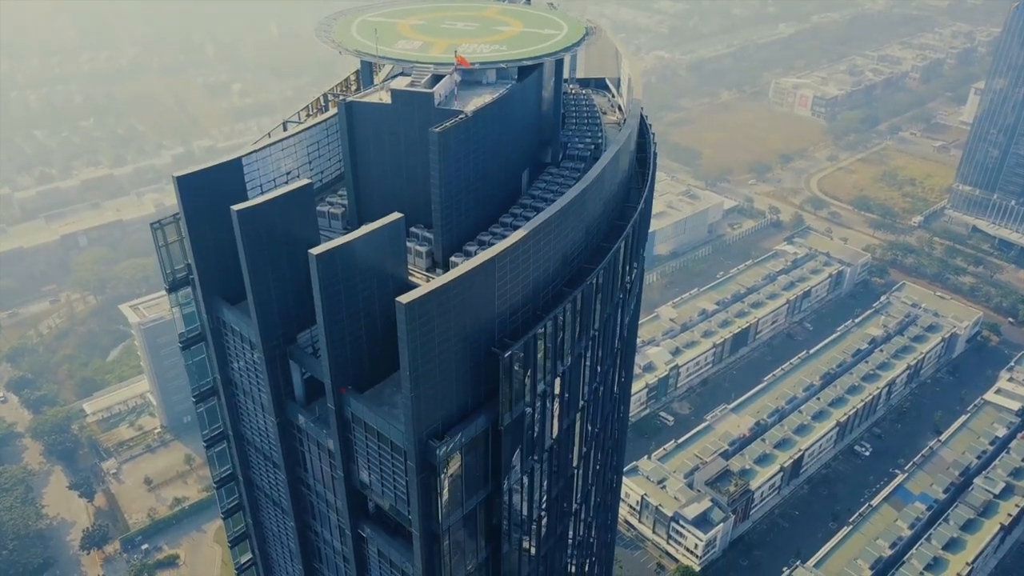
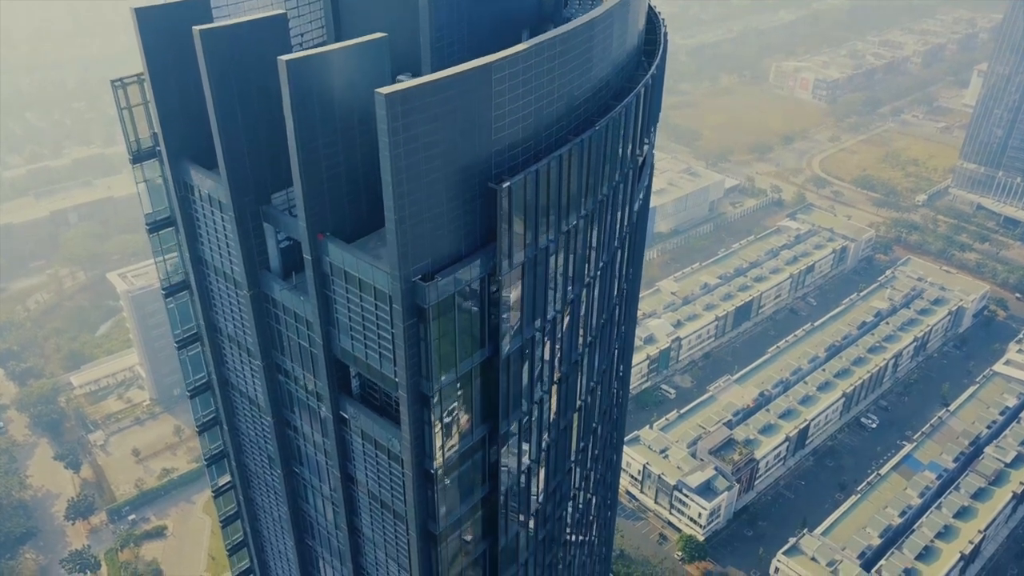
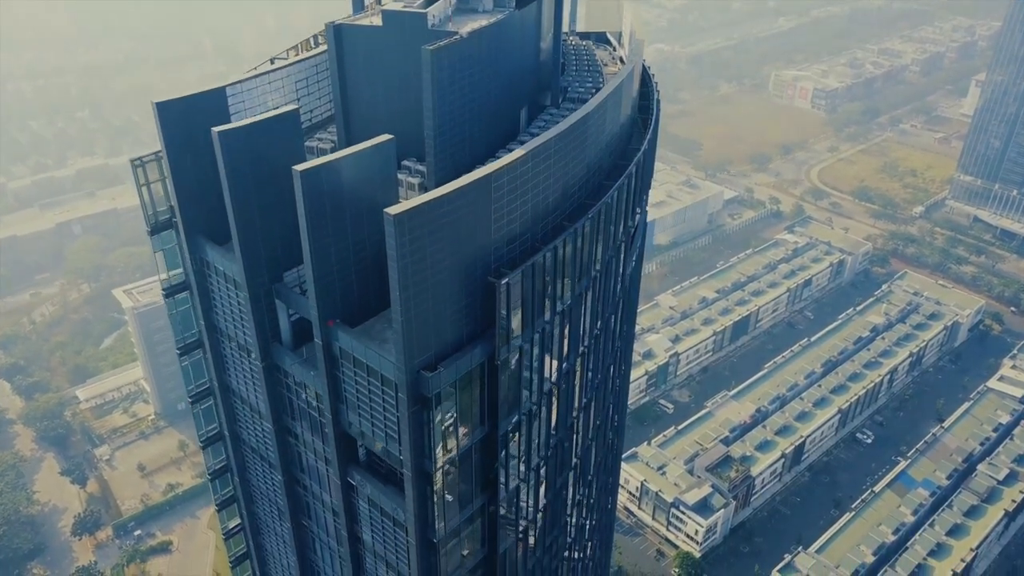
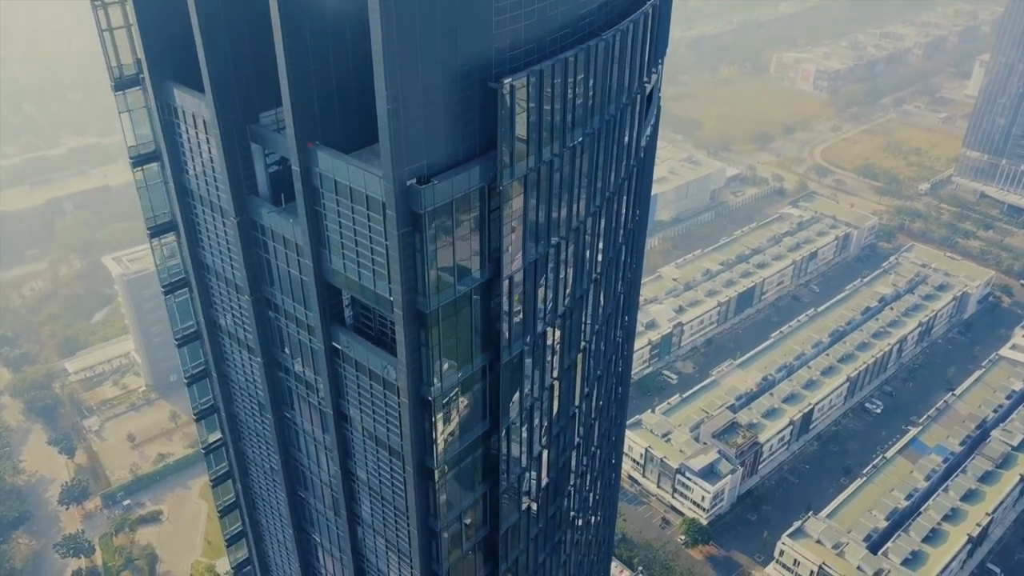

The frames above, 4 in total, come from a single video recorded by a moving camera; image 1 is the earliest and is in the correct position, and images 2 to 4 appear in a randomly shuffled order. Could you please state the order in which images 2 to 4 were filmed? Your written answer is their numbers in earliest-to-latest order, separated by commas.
3, 2, 4
